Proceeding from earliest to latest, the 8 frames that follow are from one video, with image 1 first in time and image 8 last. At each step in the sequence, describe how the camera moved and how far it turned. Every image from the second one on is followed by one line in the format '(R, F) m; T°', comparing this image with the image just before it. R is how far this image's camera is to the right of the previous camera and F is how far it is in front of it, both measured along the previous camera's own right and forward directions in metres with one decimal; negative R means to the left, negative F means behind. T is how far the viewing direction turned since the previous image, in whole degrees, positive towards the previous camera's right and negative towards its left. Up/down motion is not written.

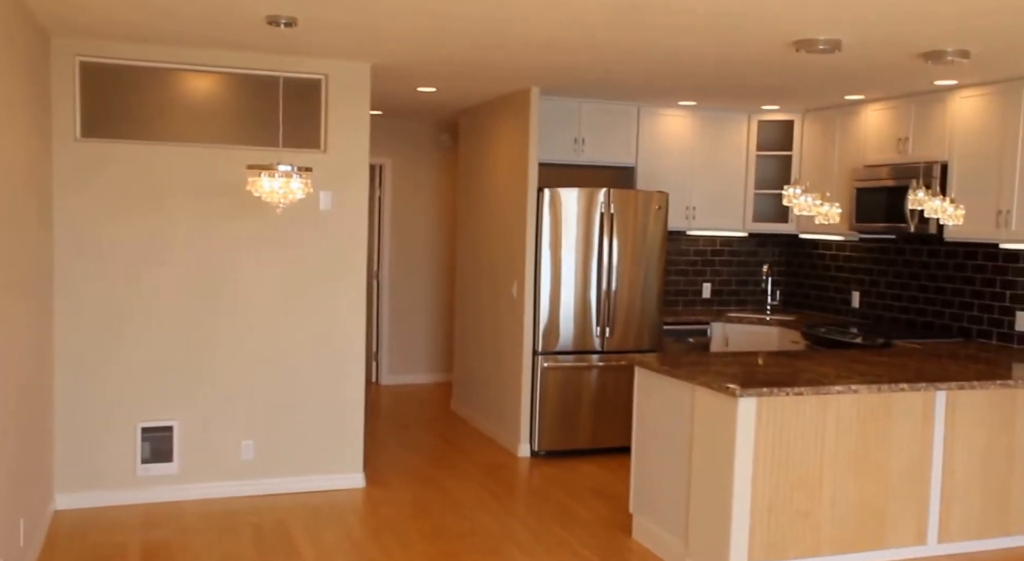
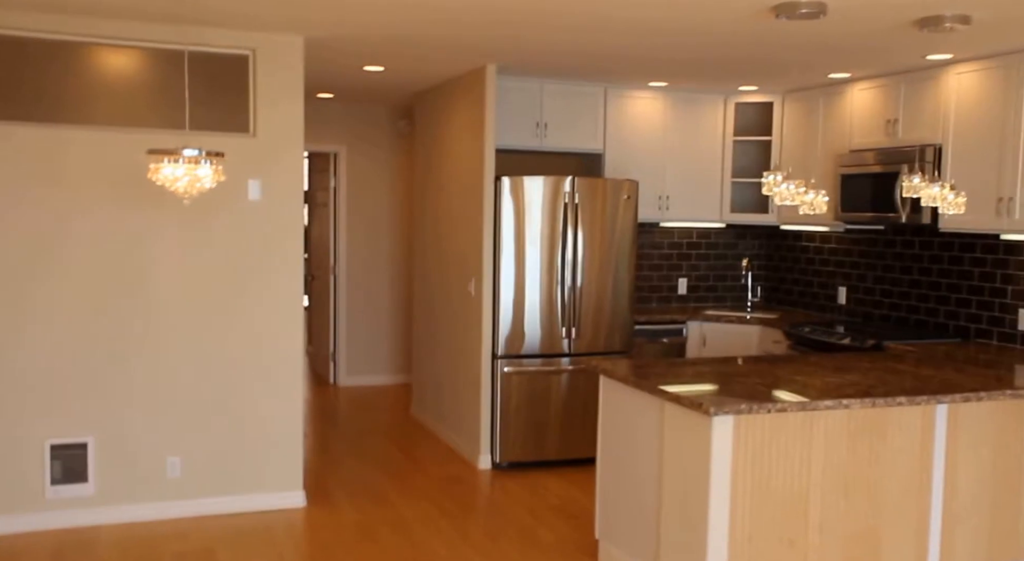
(+0.1, +0.5) m; +1°
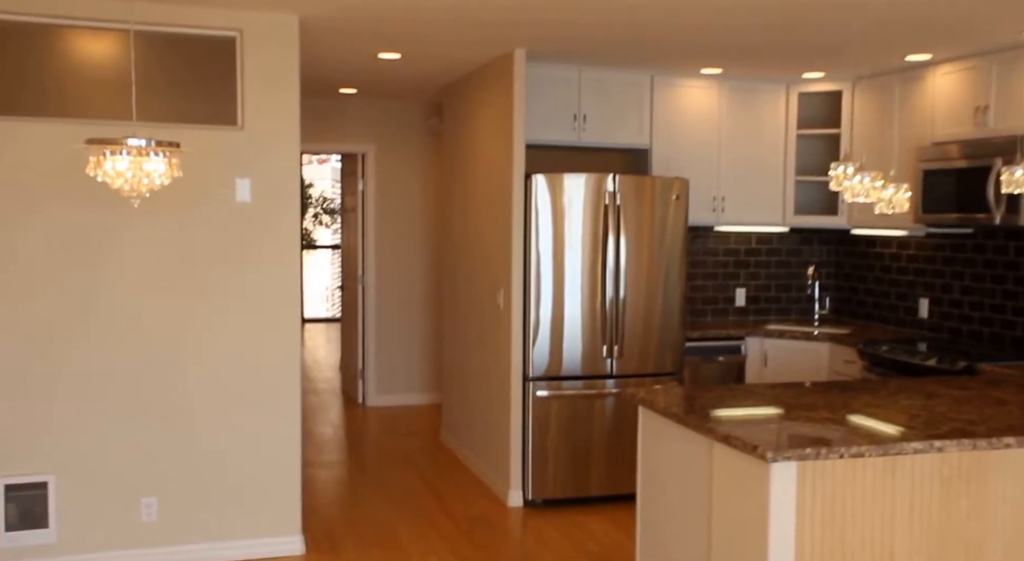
(+0.1, +0.6) m; -4°
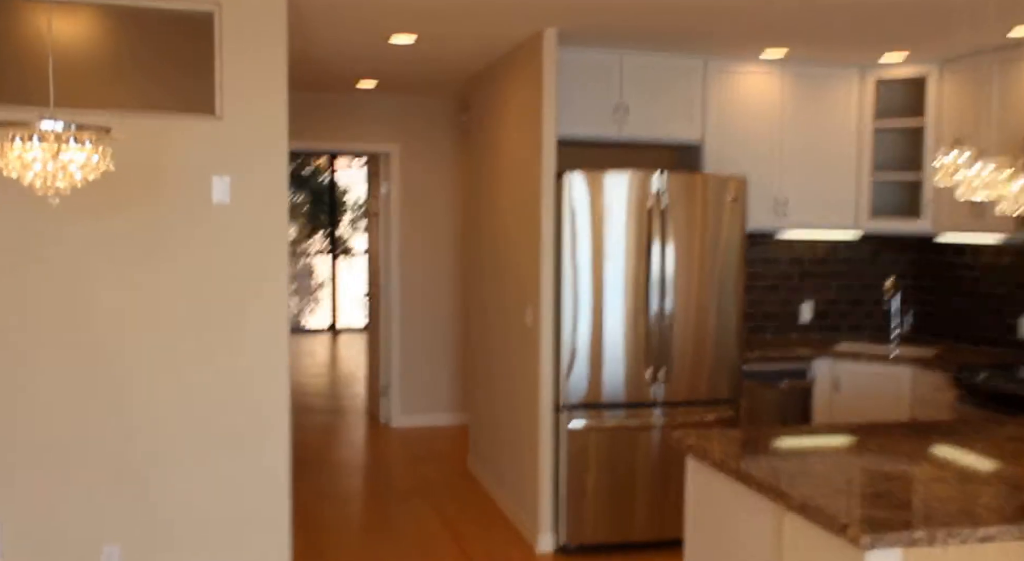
(+0.1, +0.6) m; -3°
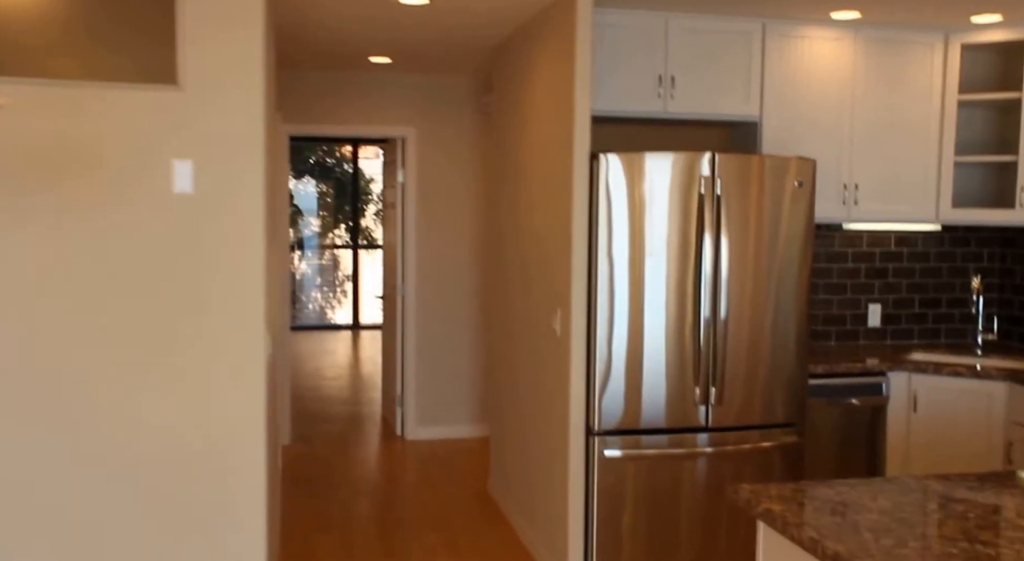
(0.0, +0.6) m; -2°
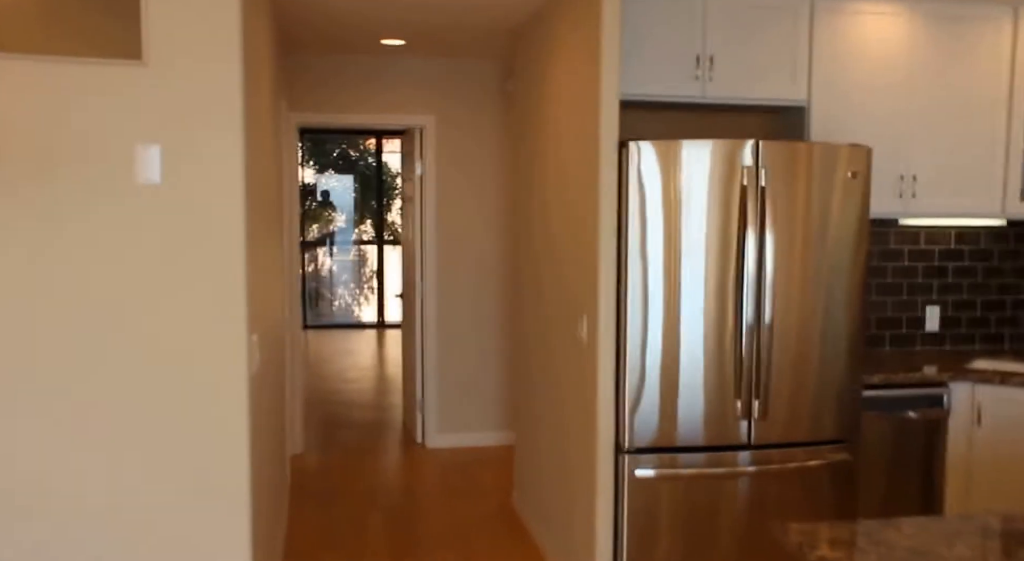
(0.0, +0.3) m; -2°
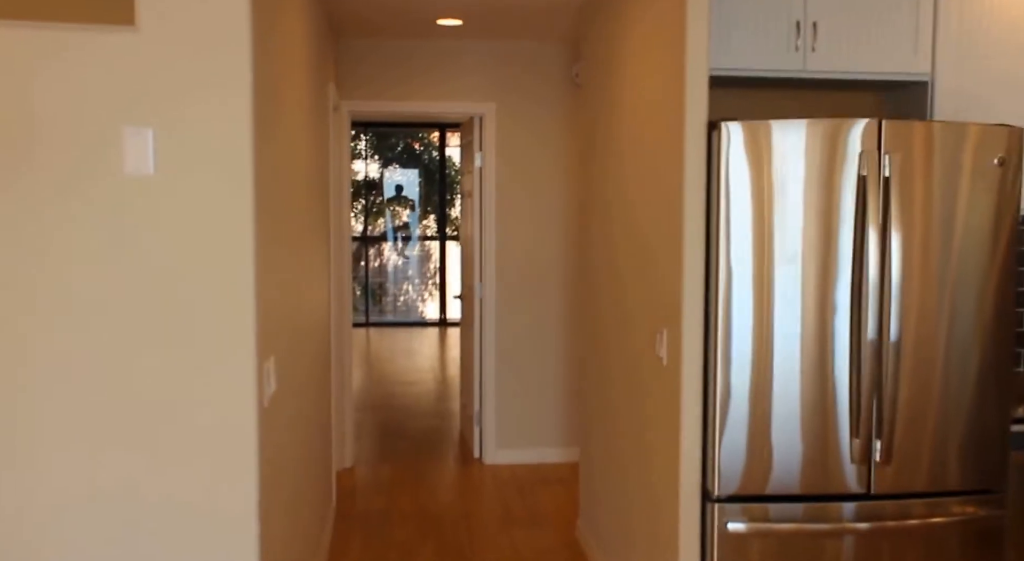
(0.0, +0.4) m; -4°
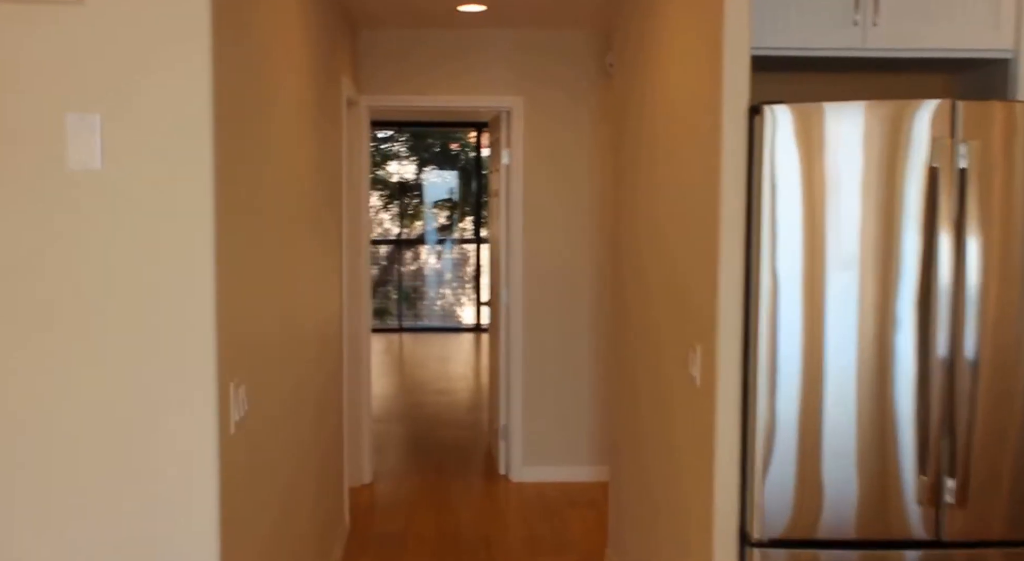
(+0.1, +0.3) m; -3°
